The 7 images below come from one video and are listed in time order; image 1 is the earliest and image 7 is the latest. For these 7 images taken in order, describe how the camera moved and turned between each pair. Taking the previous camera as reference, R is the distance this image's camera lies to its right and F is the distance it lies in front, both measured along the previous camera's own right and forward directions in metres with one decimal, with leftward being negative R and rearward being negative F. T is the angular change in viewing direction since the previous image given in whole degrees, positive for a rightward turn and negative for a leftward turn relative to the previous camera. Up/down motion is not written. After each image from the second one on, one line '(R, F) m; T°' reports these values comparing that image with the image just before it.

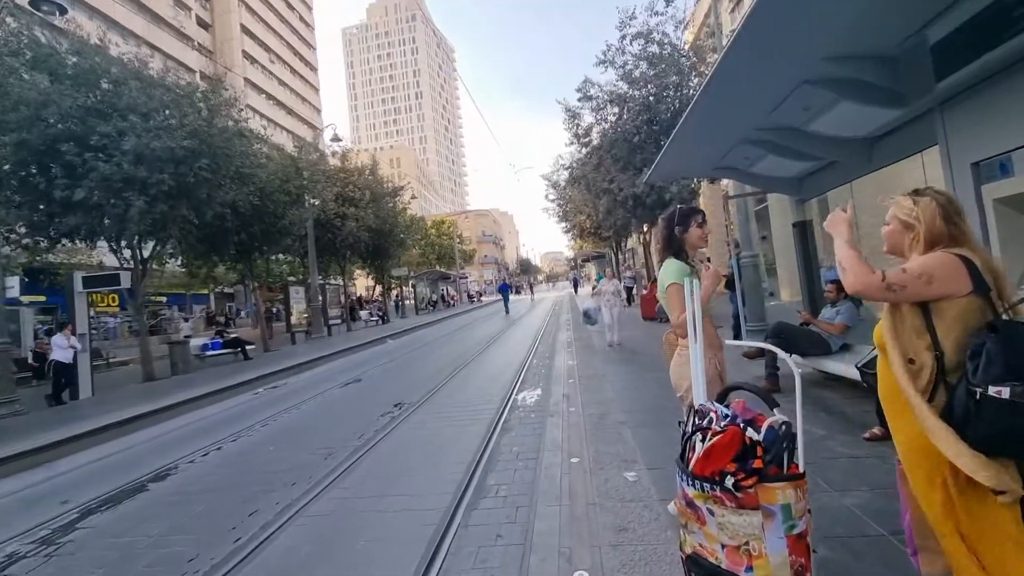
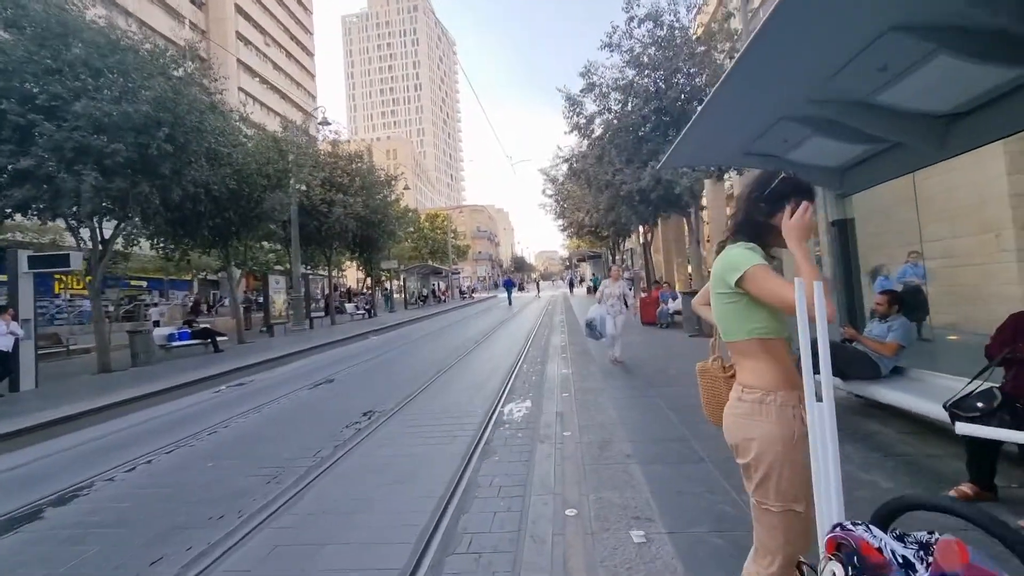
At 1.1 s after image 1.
(+0.1, +1.2) m; +1°
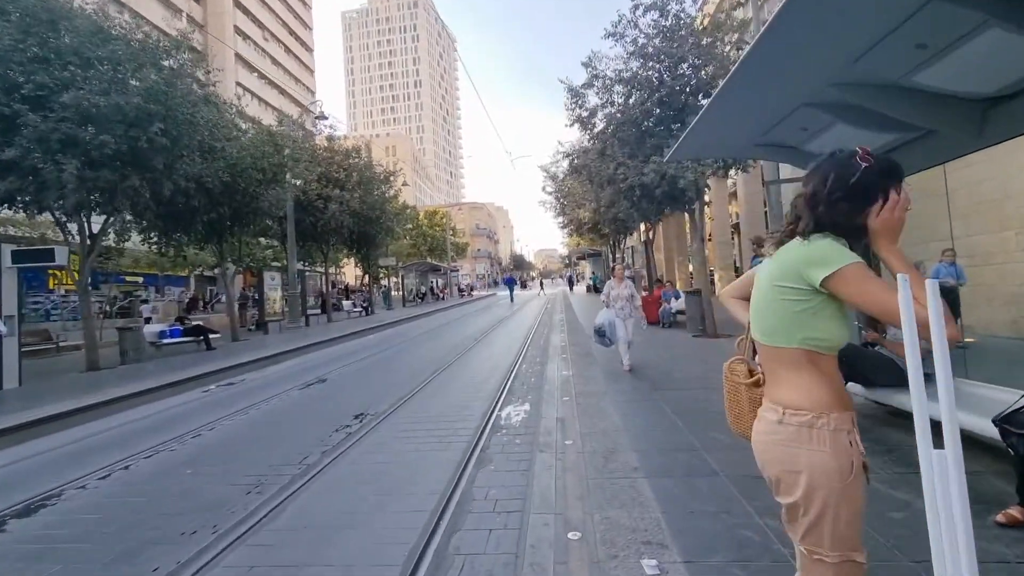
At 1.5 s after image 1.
(0.0, +0.4) m; 0°
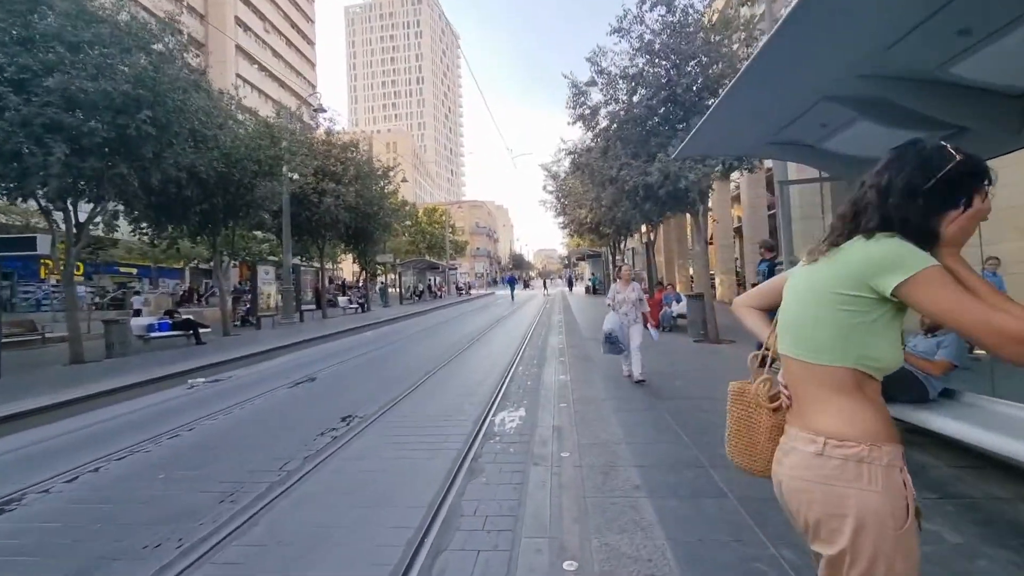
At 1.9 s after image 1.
(0.0, +0.4) m; 0°
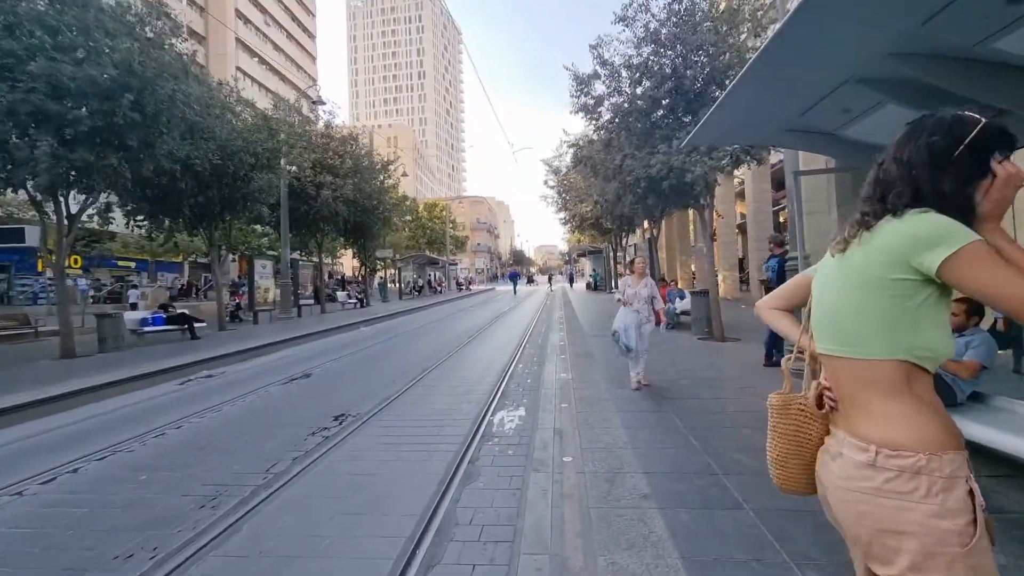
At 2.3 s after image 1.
(0.0, +0.3) m; 0°
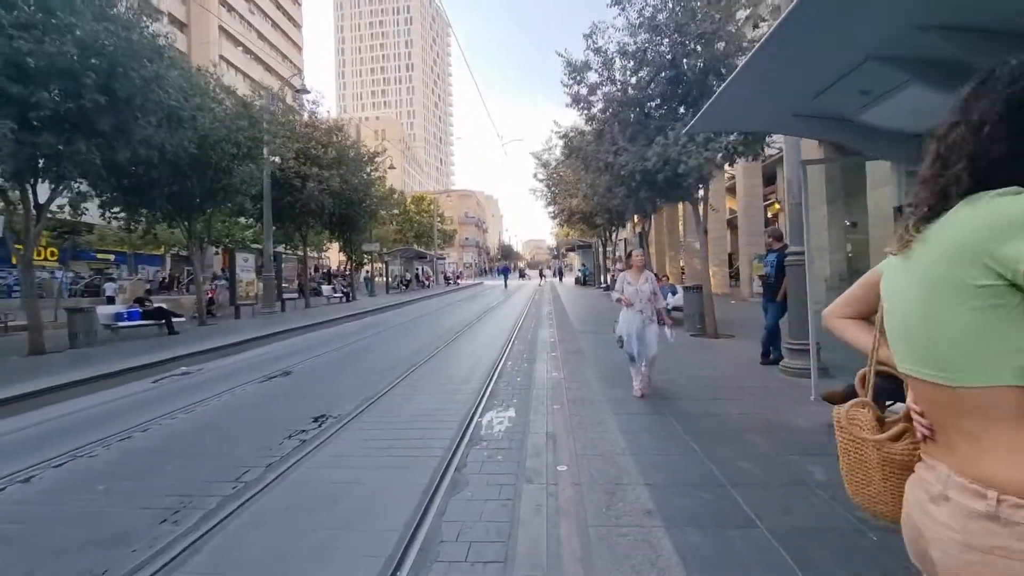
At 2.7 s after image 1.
(0.0, +0.4) m; +1°
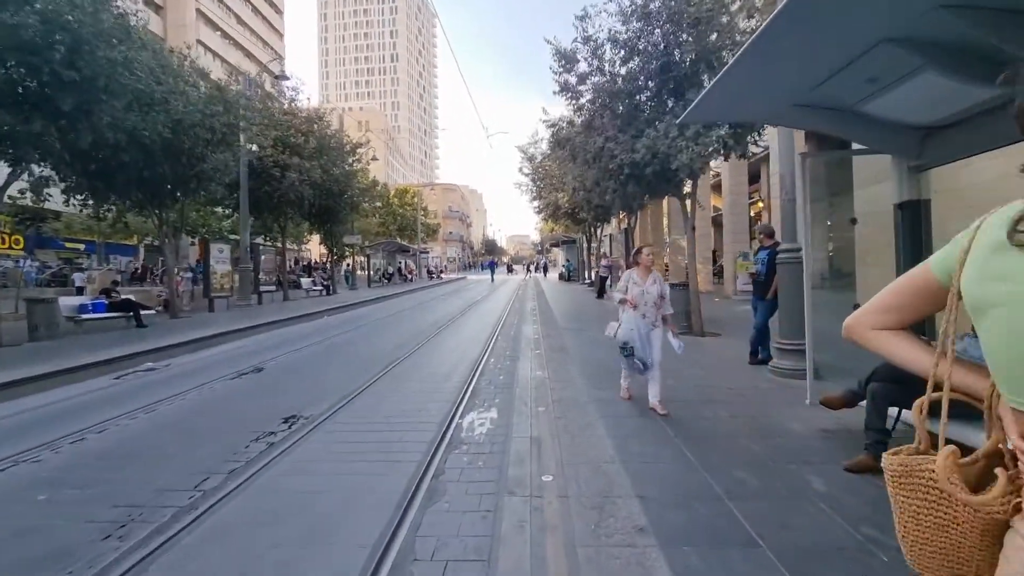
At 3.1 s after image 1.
(0.0, +0.3) m; +2°
